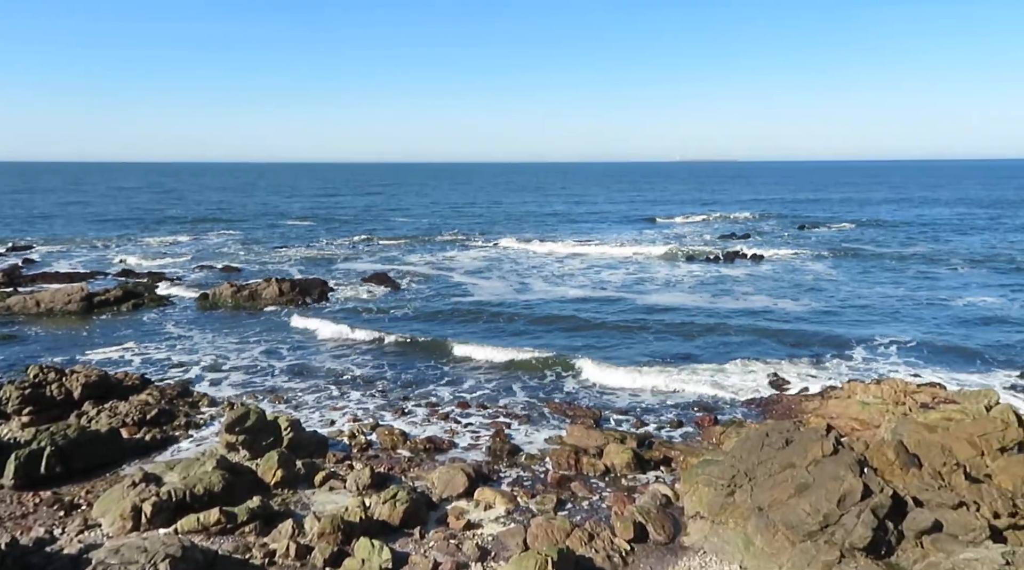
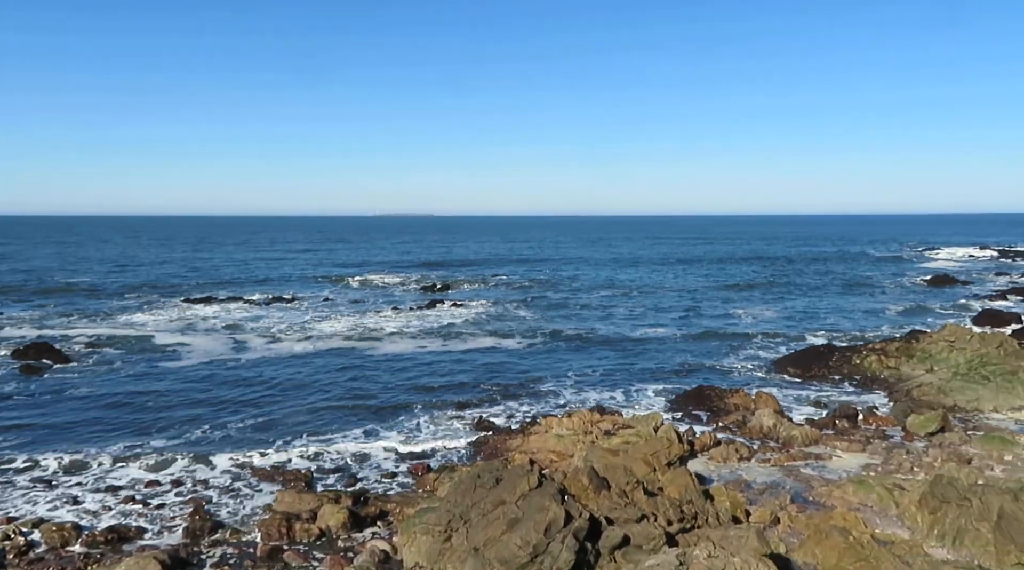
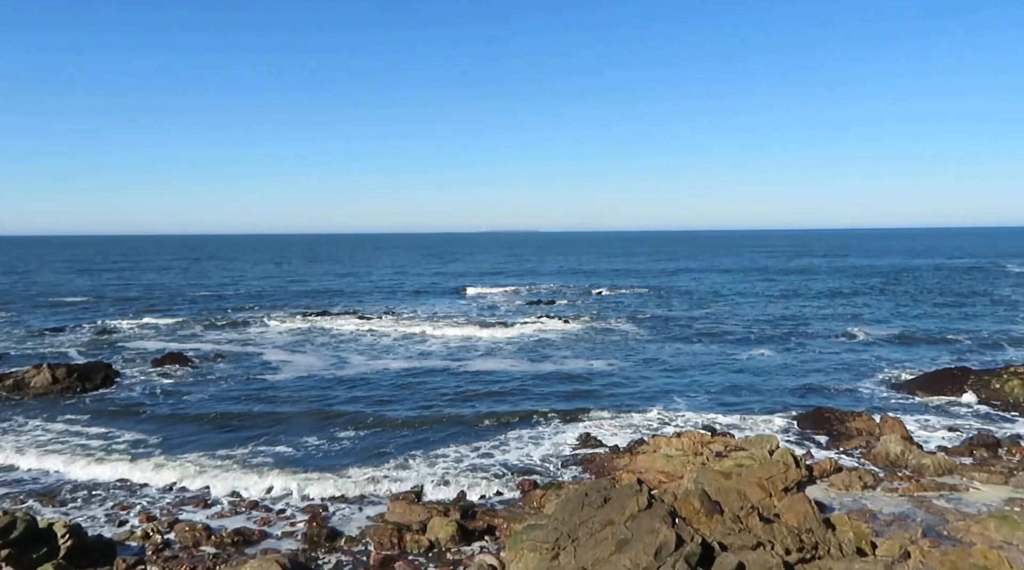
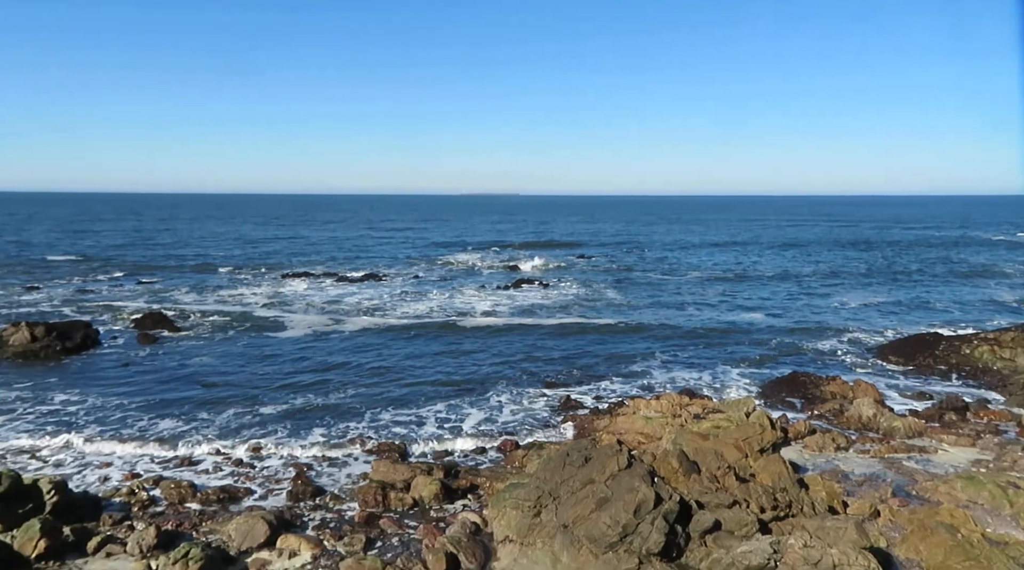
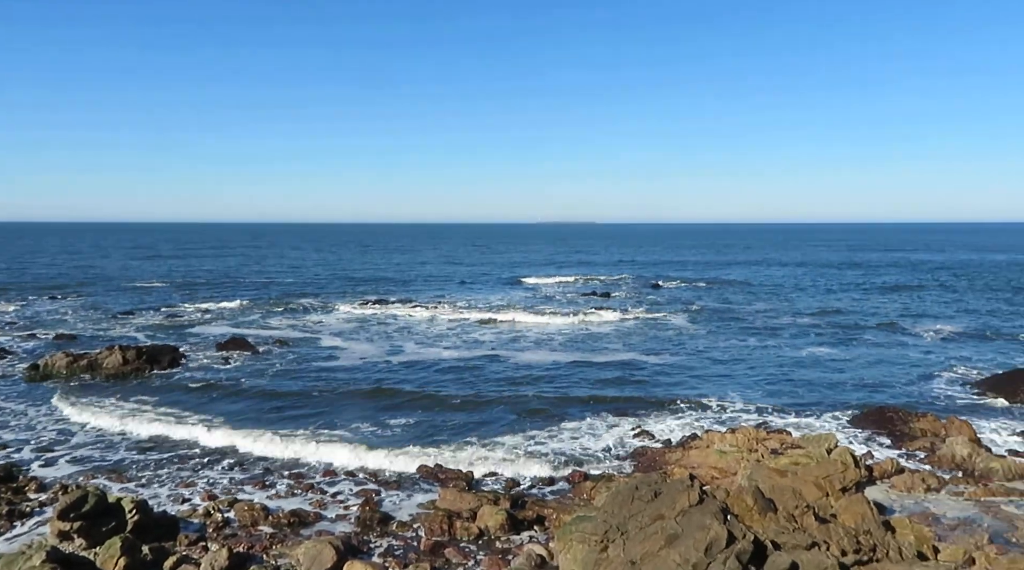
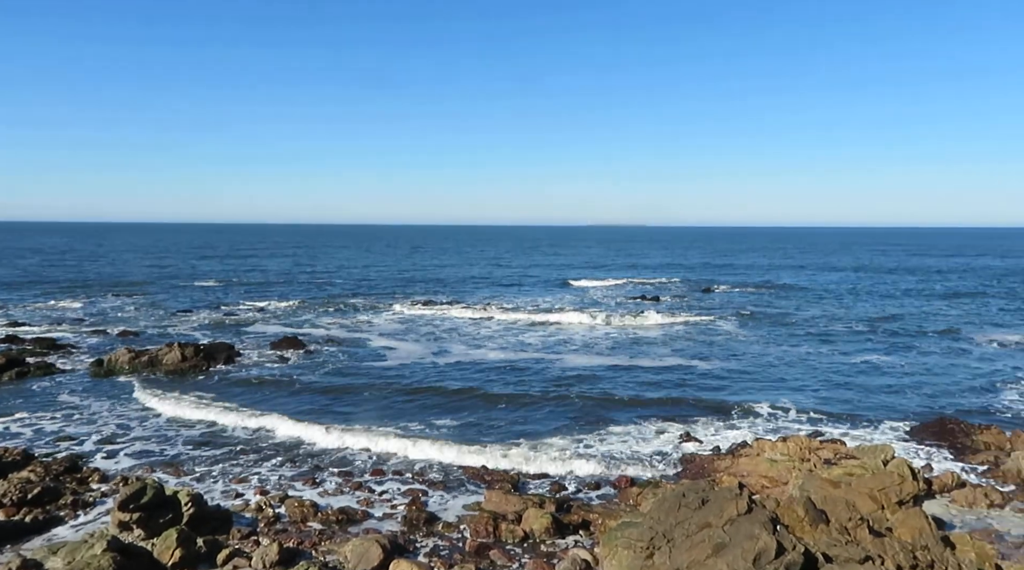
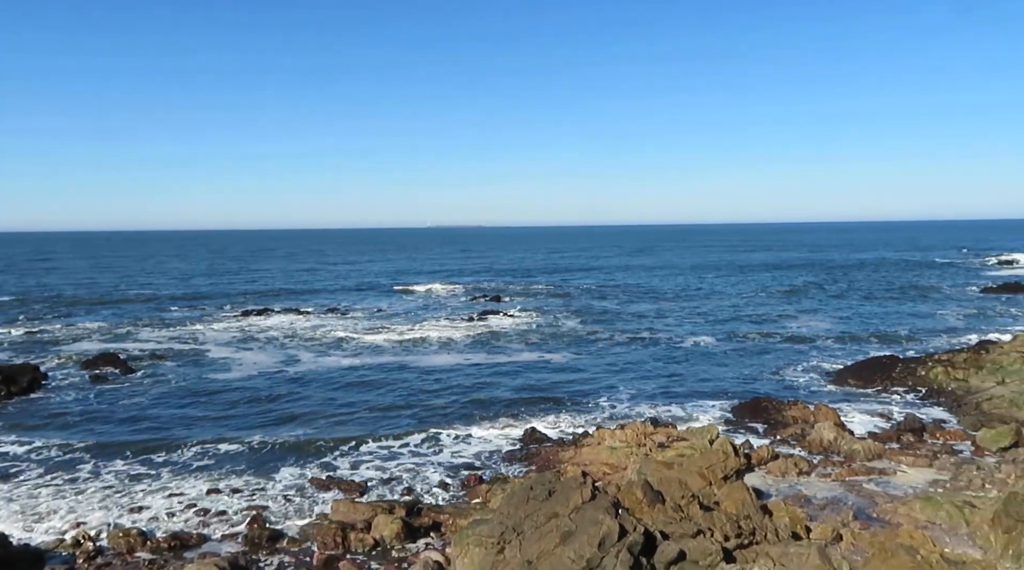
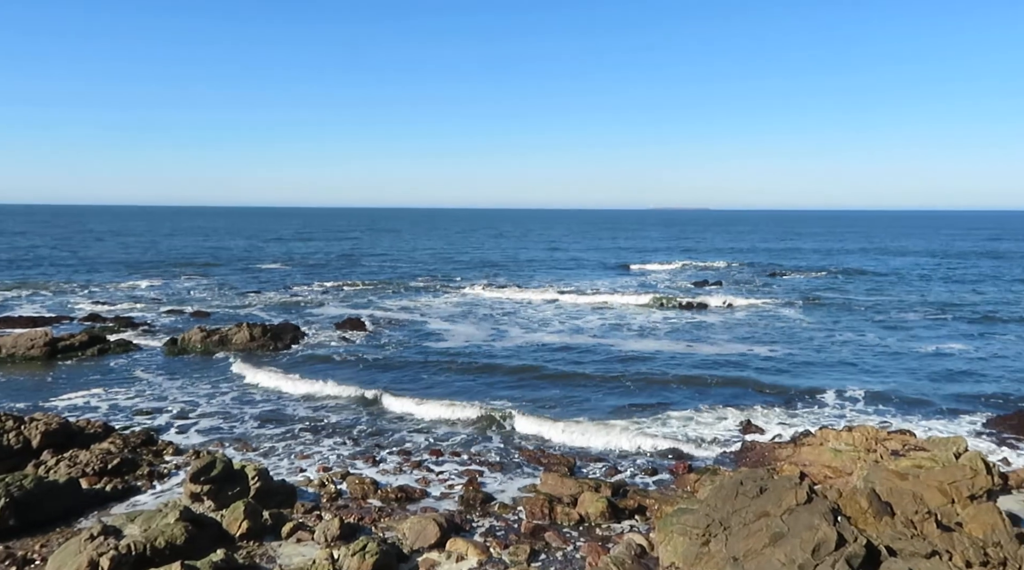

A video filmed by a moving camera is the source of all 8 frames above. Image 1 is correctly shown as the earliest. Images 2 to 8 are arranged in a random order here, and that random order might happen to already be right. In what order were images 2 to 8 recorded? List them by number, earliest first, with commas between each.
8, 6, 5, 3, 7, 2, 4
